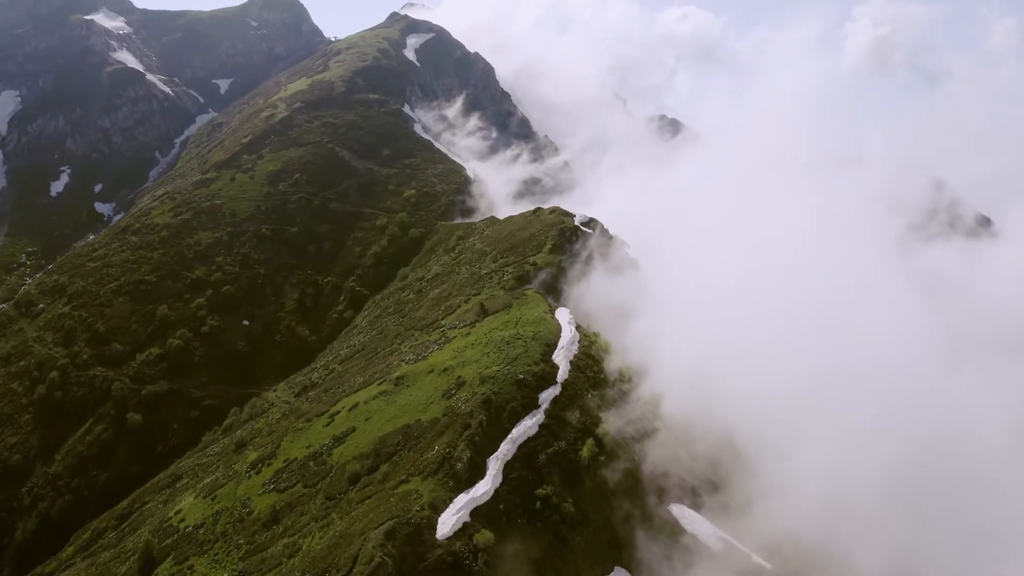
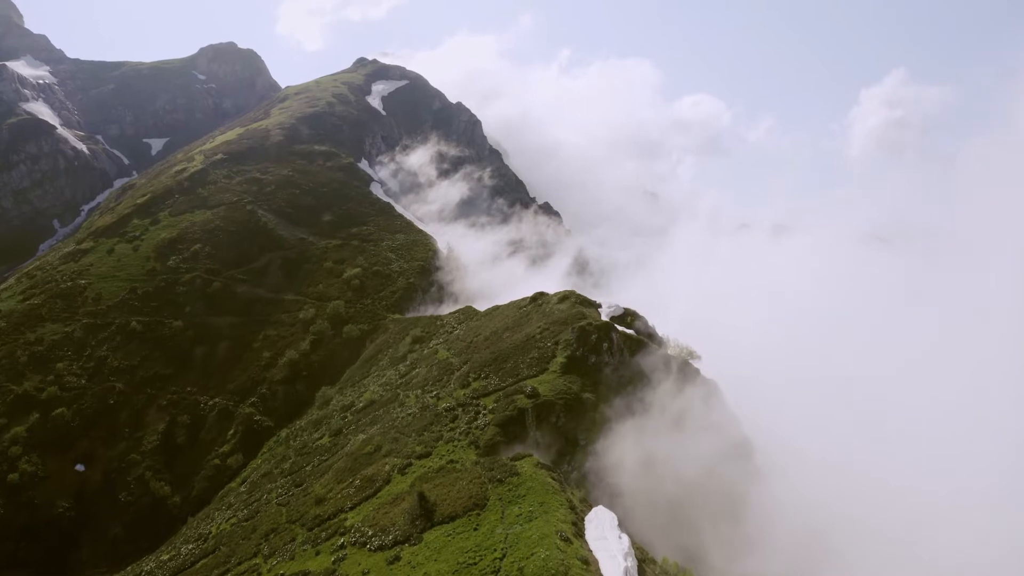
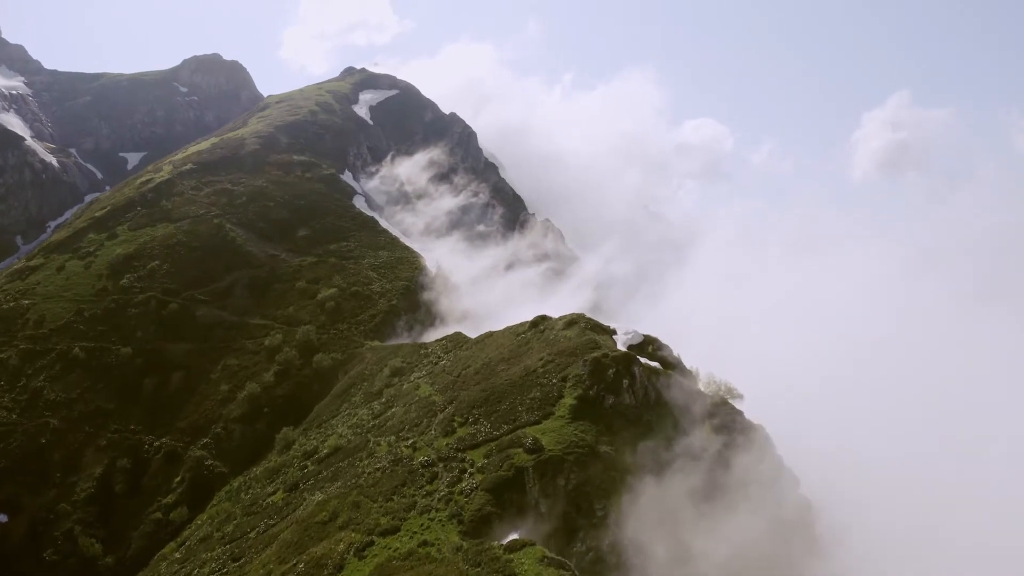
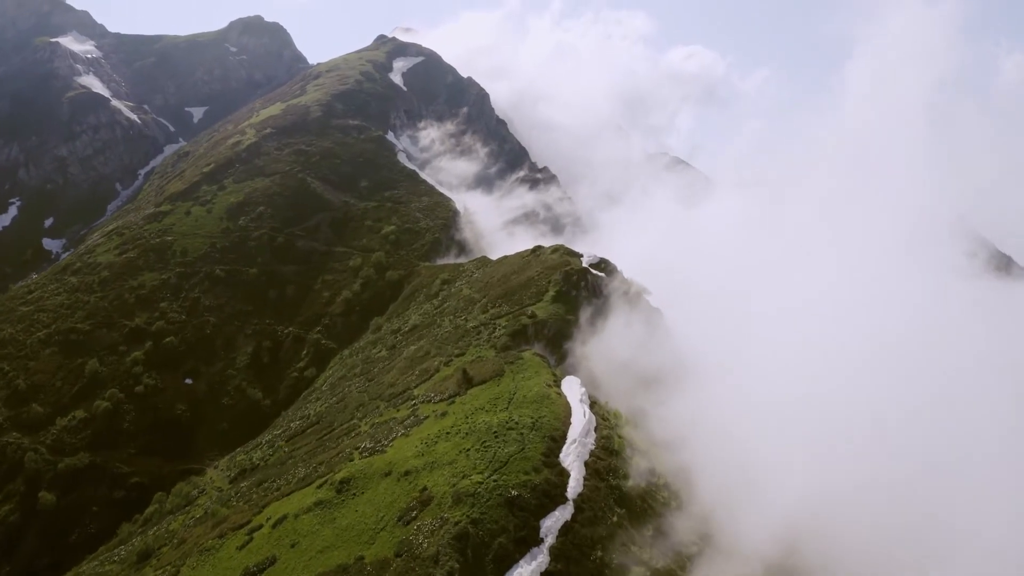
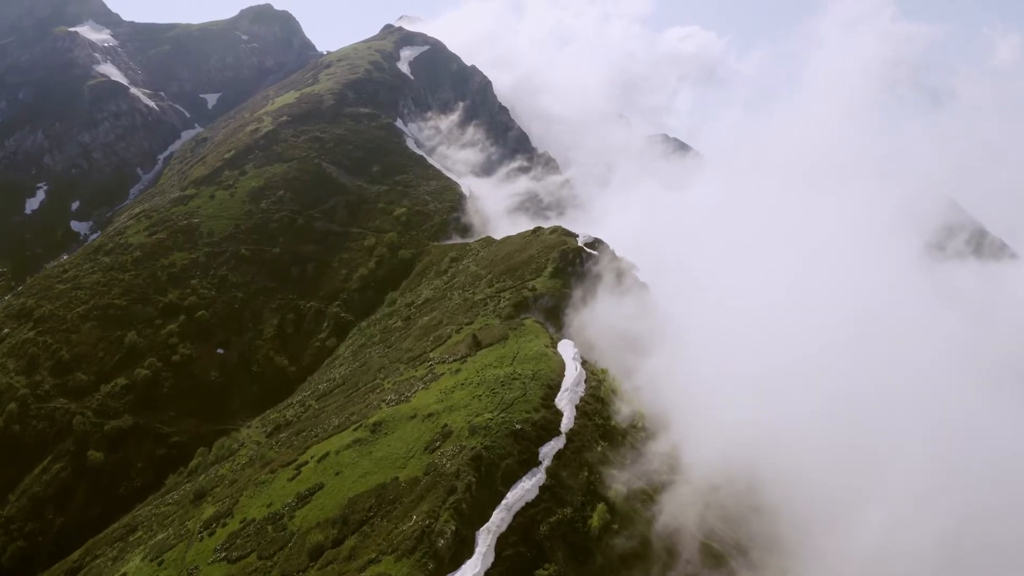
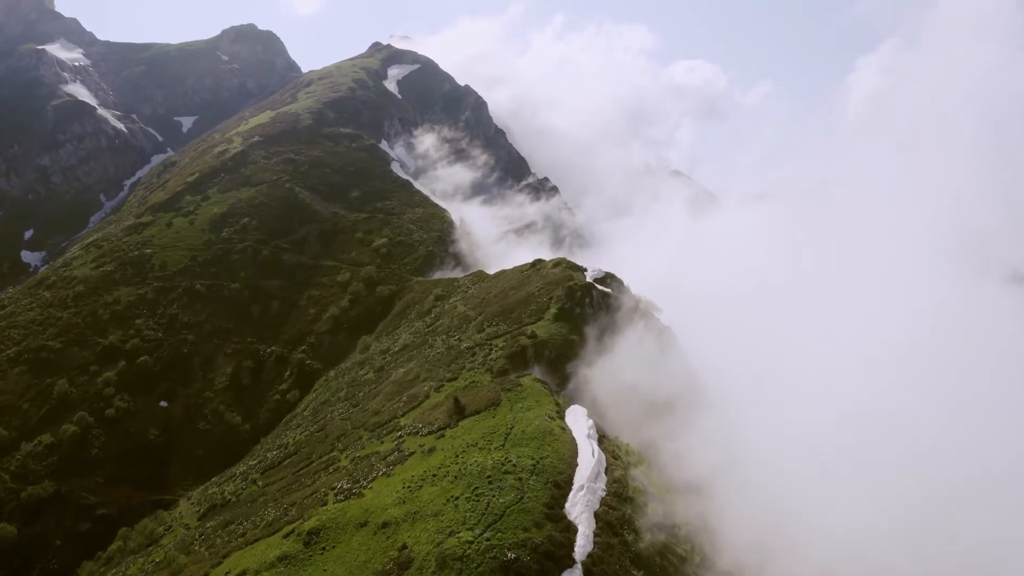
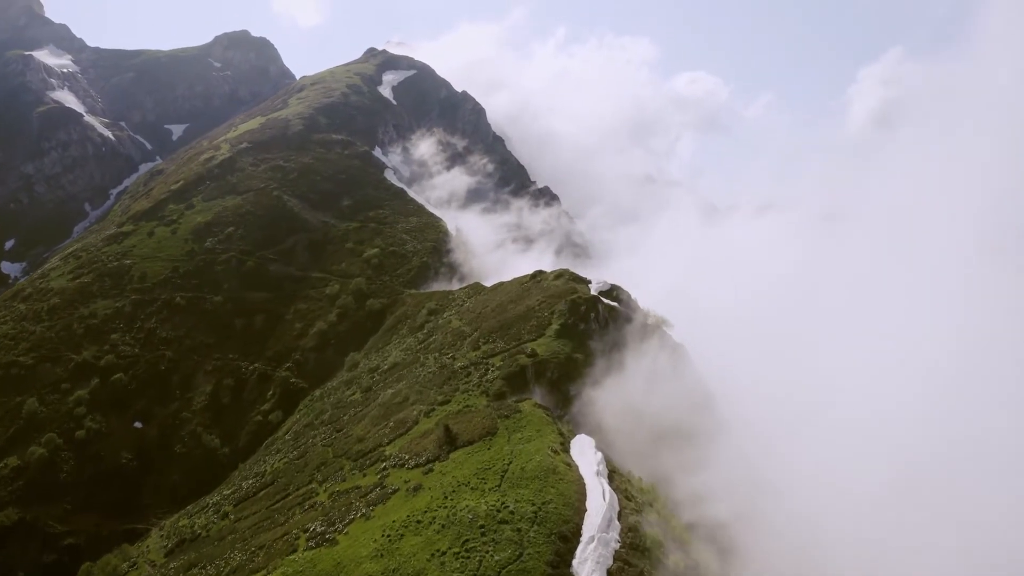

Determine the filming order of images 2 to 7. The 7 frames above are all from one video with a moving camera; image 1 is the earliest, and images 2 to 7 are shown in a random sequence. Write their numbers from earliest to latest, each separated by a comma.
5, 4, 6, 7, 2, 3
